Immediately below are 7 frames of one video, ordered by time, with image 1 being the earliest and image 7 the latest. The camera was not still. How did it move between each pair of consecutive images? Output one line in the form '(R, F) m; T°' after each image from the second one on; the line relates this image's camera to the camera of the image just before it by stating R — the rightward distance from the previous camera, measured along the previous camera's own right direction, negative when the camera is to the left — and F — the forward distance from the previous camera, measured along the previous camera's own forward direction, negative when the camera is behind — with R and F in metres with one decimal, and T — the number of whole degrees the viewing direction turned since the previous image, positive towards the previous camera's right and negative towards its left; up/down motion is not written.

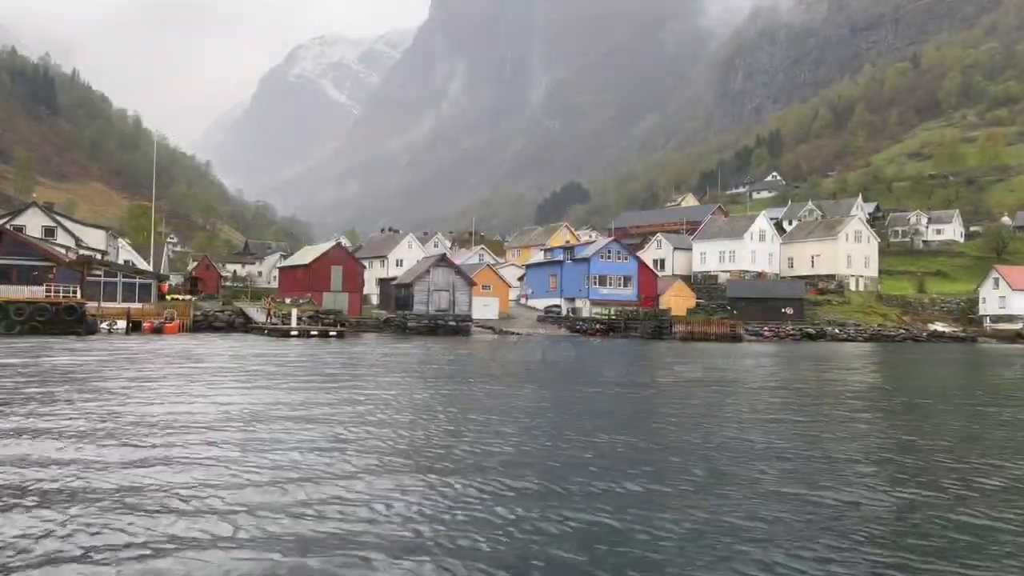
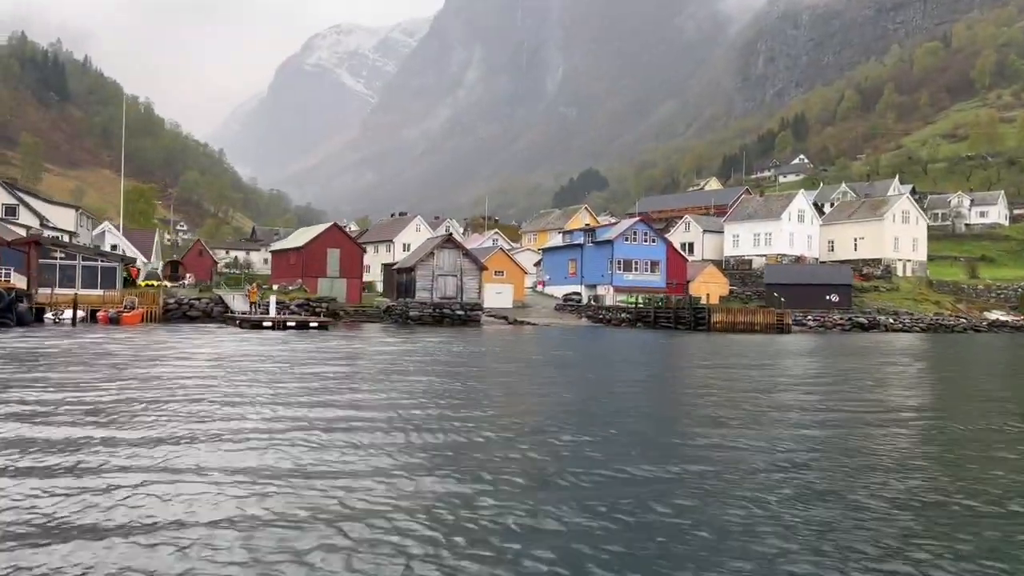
(+0.1, +6.5) m; -1°
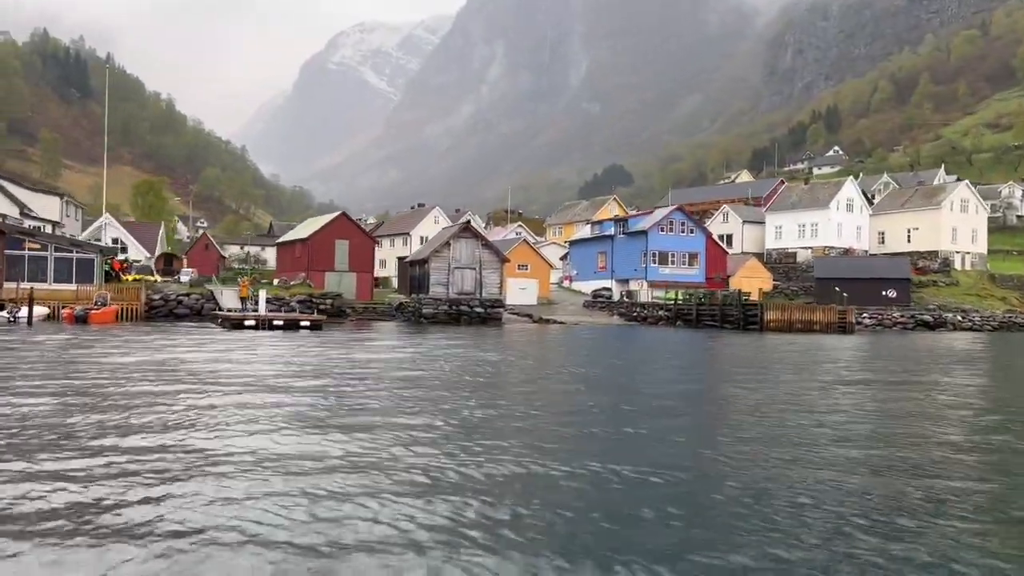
(-0.1, +5.3) m; -2°
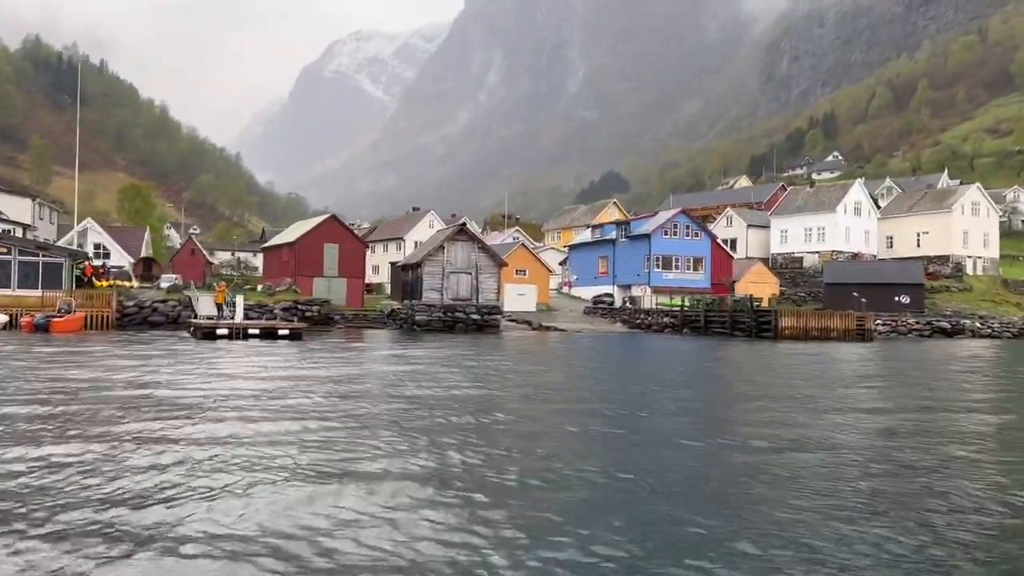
(-0.1, +2.5) m; 0°
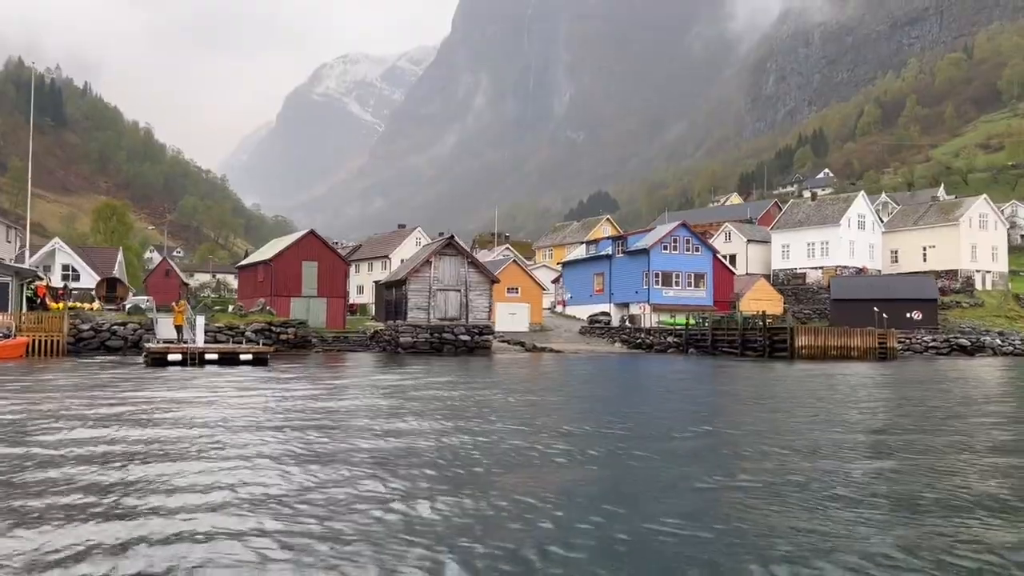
(-0.2, +3.2) m; +1°
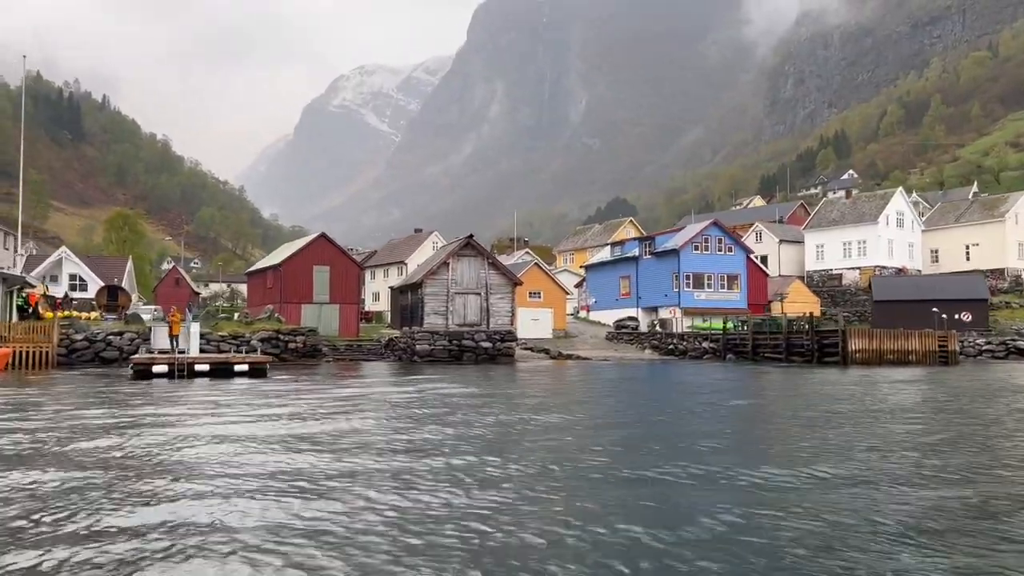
(-0.3, +2.8) m; -1°
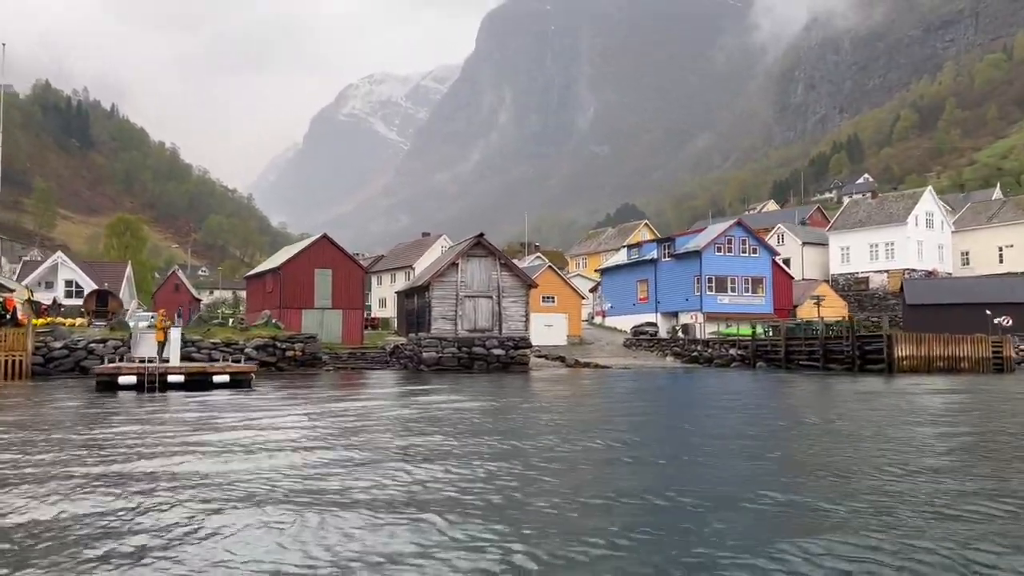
(-0.2, +2.6) m; -1°
